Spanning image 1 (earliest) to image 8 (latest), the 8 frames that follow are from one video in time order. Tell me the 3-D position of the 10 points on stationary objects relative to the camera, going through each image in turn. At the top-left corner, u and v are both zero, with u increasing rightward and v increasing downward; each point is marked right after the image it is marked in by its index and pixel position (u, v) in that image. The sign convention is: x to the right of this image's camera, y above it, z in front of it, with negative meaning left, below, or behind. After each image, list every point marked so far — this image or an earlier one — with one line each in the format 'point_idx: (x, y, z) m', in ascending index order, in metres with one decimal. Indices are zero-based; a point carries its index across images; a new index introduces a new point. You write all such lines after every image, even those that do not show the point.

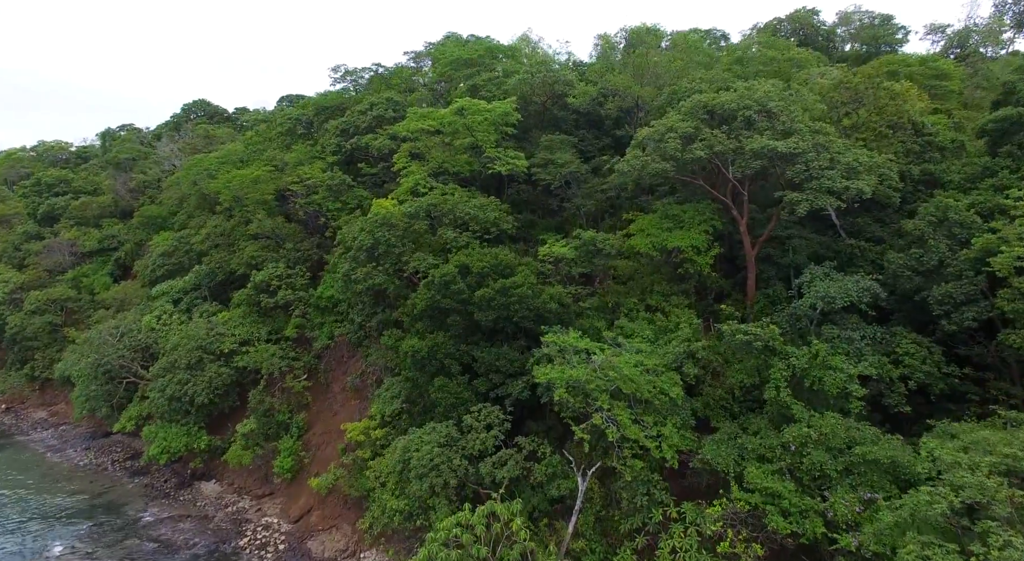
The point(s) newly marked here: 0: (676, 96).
0: (+5.5, +6.1, +19.0) m
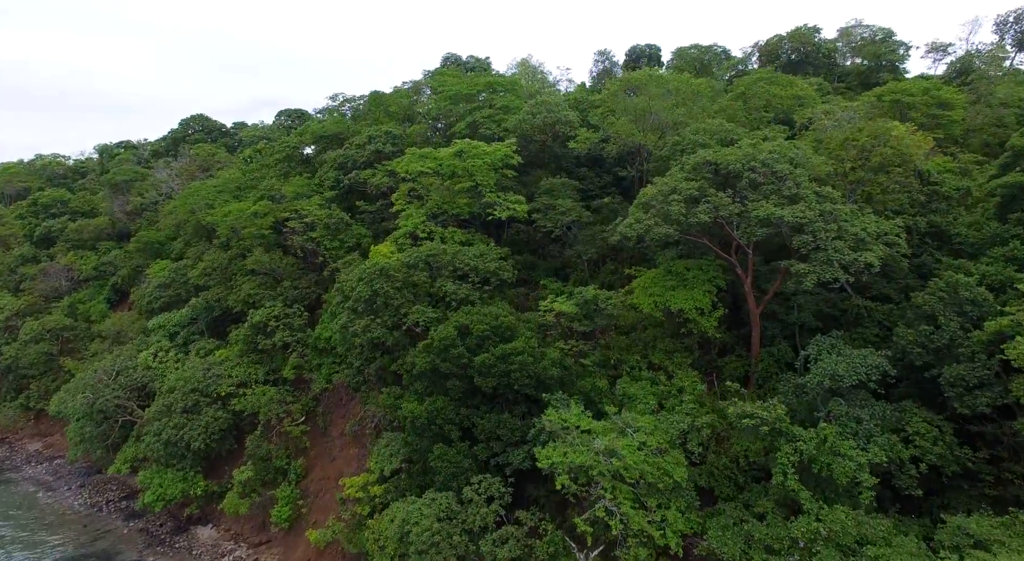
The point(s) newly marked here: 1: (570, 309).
0: (+5.5, +4.3, +18.7) m
1: (+1.8, -0.9, +18.1) m
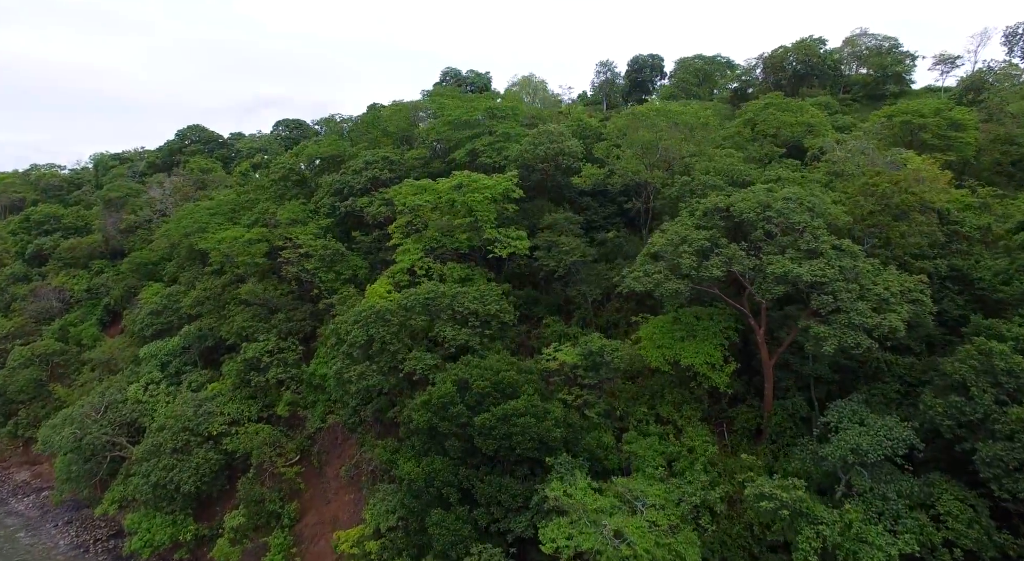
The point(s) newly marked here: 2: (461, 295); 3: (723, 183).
0: (+5.5, +2.9, +17.9) m
1: (+1.9, -2.4, +17.3) m
2: (-1.8, -0.5, +19.7) m
3: (+6.5, +3.0, +17.4) m
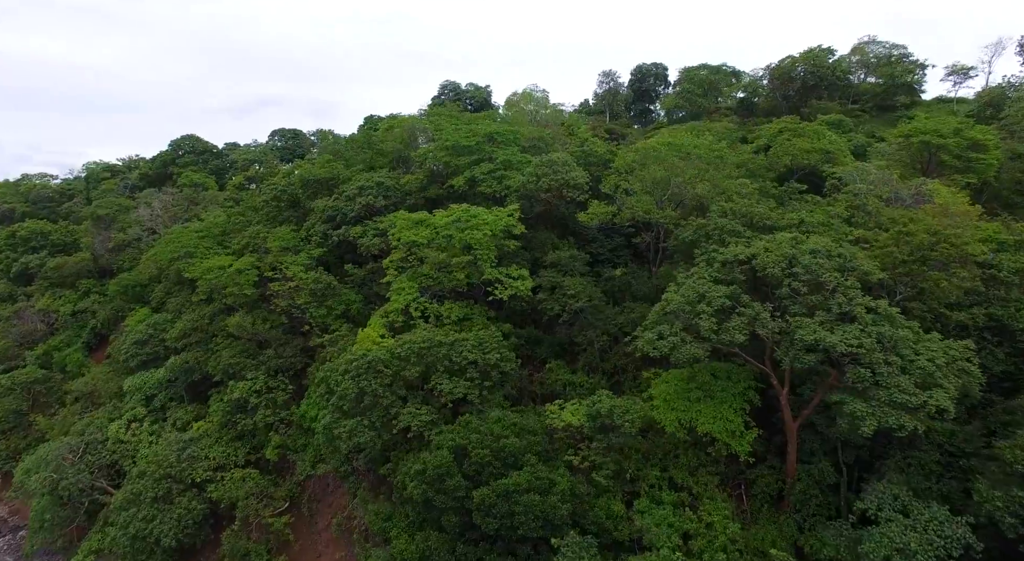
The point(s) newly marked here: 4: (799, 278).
0: (+5.6, +1.4, +16.5) m
1: (+1.9, -3.8, +16.0) m
2: (-1.7, -2.0, +18.3) m
3: (+6.5, +1.5, +16.1) m
4: (+6.8, +0.1, +13.5) m
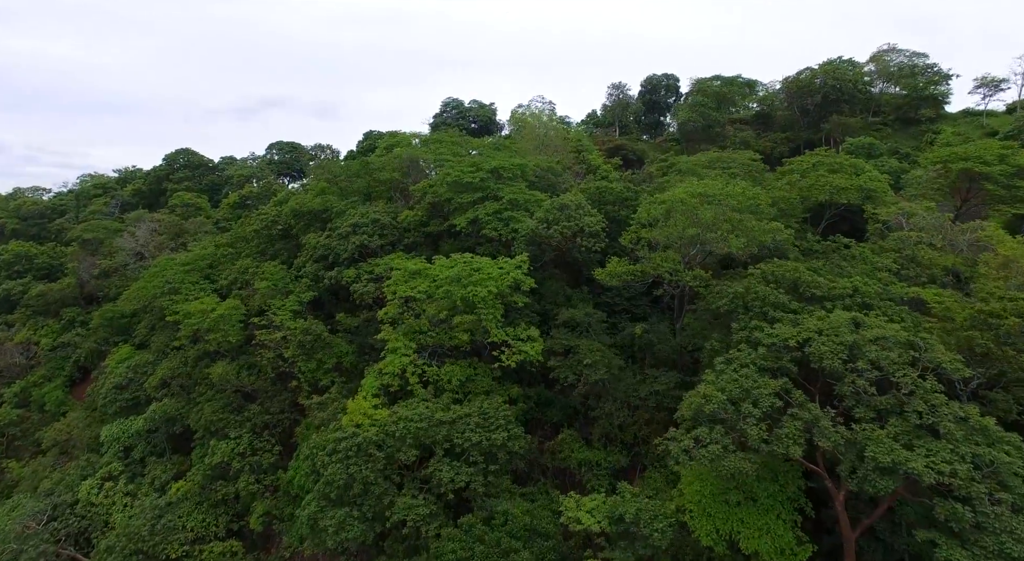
0: (+5.8, -0.5, +14.4) m
1: (+2.2, -5.8, +13.8) m
2: (-1.5, -3.9, +16.2) m
3: (+6.7, -0.4, +13.9) m
4: (+7.0, -1.9, +11.3) m
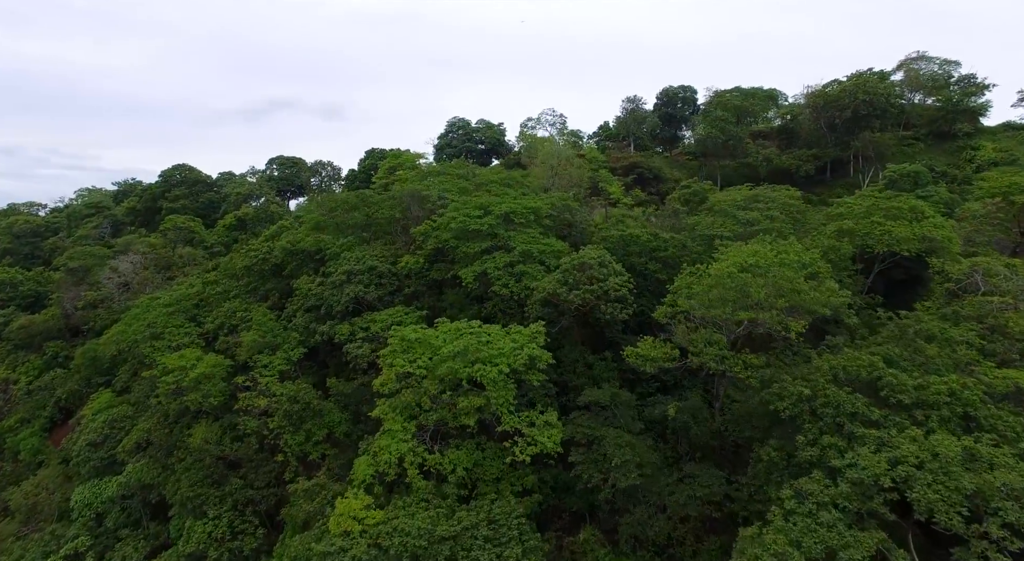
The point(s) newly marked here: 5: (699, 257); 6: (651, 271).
0: (+6.1, -2.6, +11.8) m
1: (+2.5, -7.8, +11.3) m
2: (-1.1, -6.0, +13.7) m
3: (+7.1, -2.5, +11.3) m
4: (+7.3, -3.9, +8.7) m
5: (+6.4, +0.8, +19.4) m
6: (+4.5, +0.4, +18.5) m
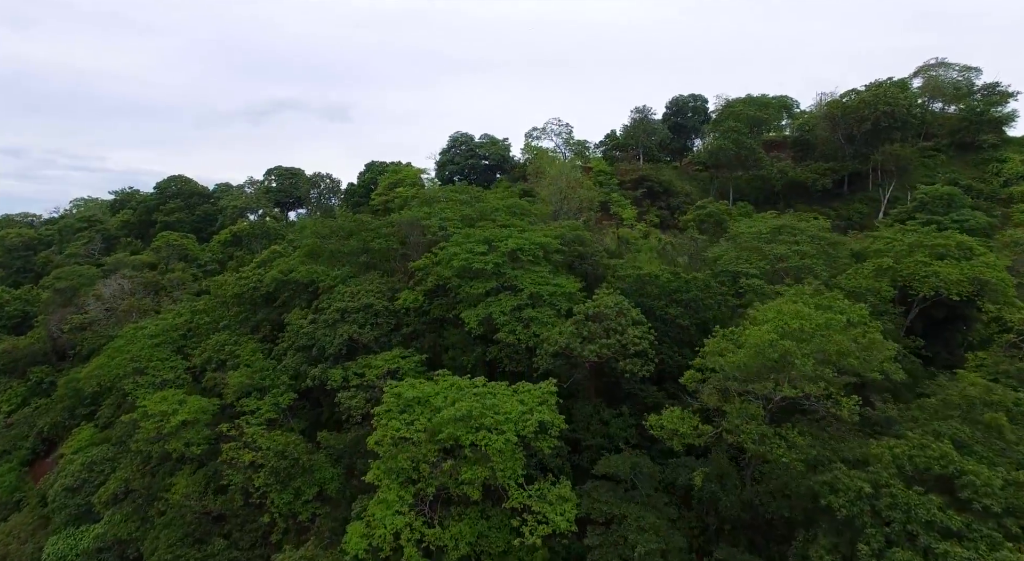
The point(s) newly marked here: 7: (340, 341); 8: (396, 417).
0: (+6.3, -4.0, +10.1) m
1: (+2.7, -9.2, +9.6) m
2: (-0.9, -7.3, +12.1) m
3: (+7.3, -3.8, +9.6) m
4: (+7.5, -5.3, +7.0) m
5: (+6.6, -0.6, +17.7) m
6: (+4.7, -1.0, +16.8) m
7: (-5.8, -2.0, +19.1) m
8: (-3.1, -3.5, +15.1) m
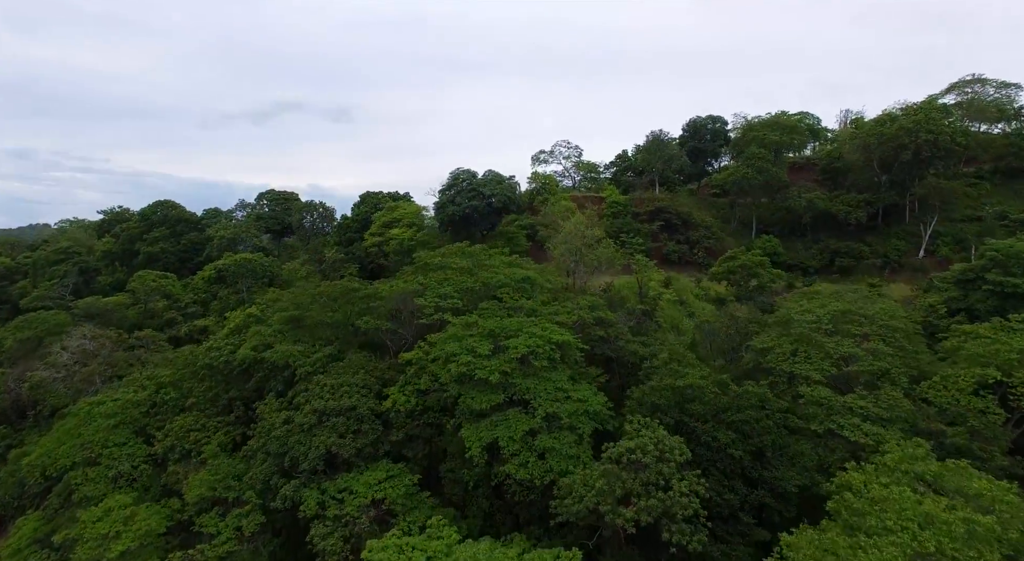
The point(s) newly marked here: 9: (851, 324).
0: (+6.6, -6.8, +6.7) m
1: (+2.9, -12.0, +6.2) m
2: (-0.7, -10.2, +8.7) m
3: (+7.5, -6.7, +6.3) m
4: (+7.7, -8.1, +3.6) m
5: (+6.9, -3.4, +14.3) m
6: (+5.0, -3.9, +13.5) m
7: (-5.5, -4.9, +15.8) m
8: (-2.8, -6.3, +11.8) m
9: (+10.3, -1.2, +17.1) m
